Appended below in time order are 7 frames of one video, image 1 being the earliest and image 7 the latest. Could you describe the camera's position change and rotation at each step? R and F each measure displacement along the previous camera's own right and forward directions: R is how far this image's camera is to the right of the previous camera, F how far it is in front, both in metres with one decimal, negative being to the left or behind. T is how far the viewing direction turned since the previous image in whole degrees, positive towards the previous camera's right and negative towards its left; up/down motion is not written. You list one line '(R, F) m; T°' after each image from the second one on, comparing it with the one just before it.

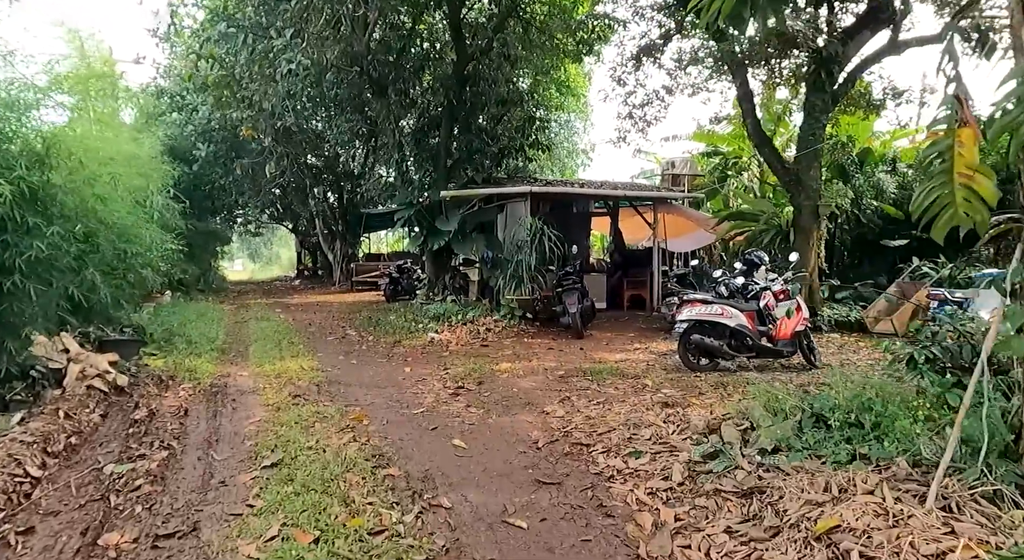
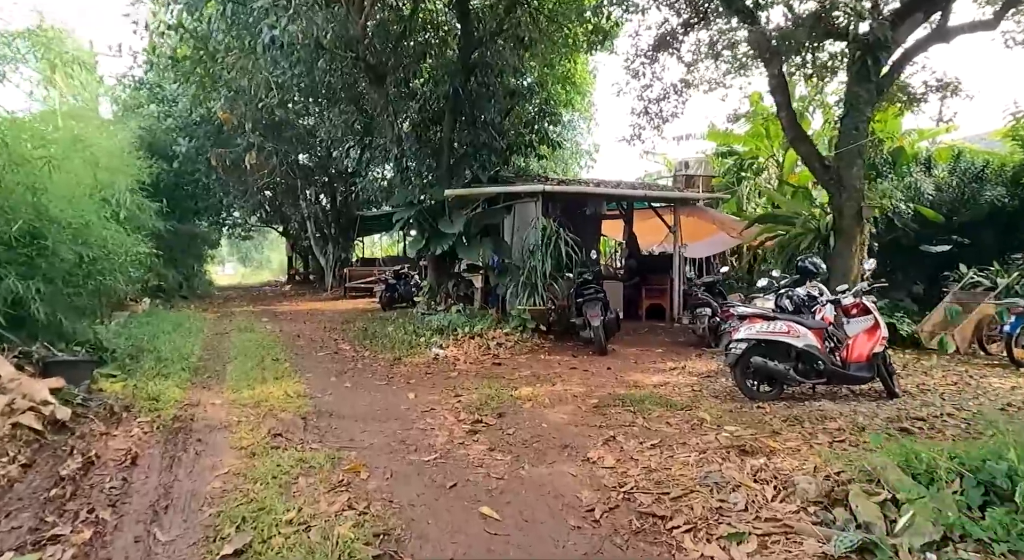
(-0.2, +0.9) m; +1°
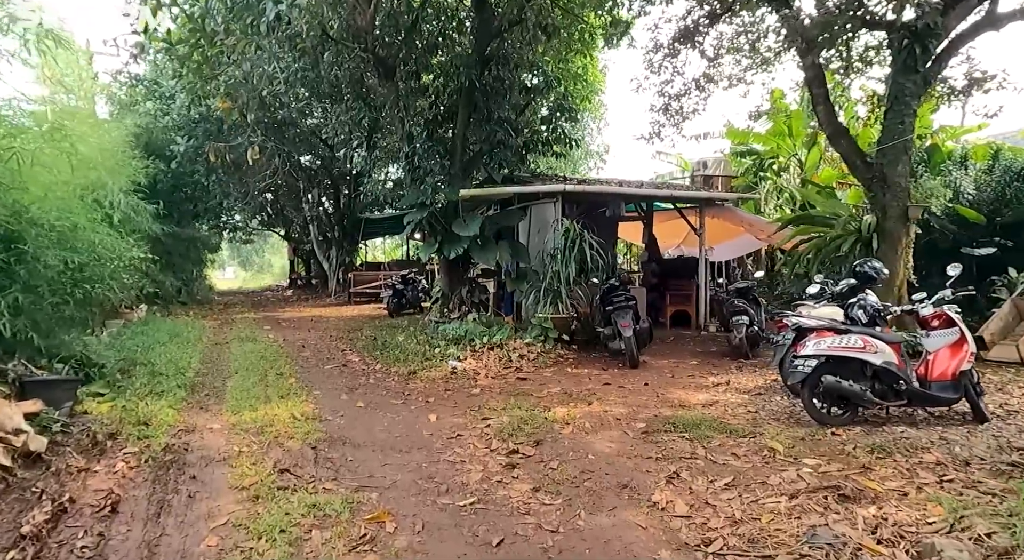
(-0.2, +0.5) m; 0°
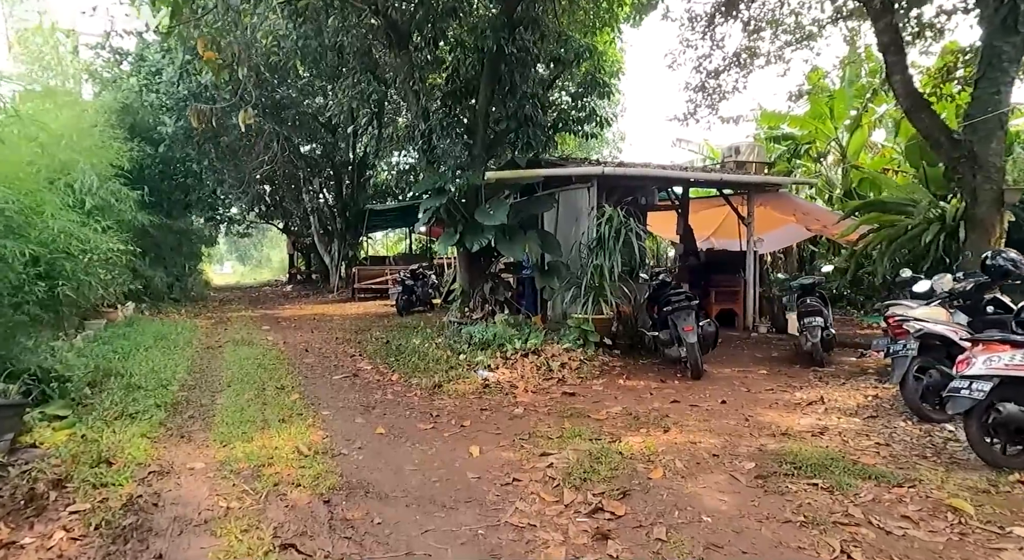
(-0.3, +0.9) m; 0°
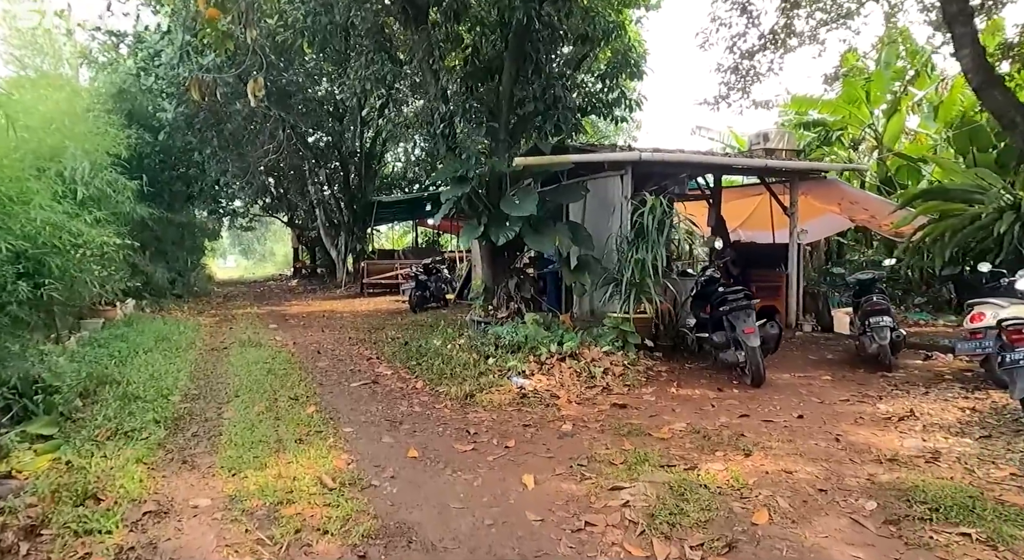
(-0.2, +0.5) m; 0°
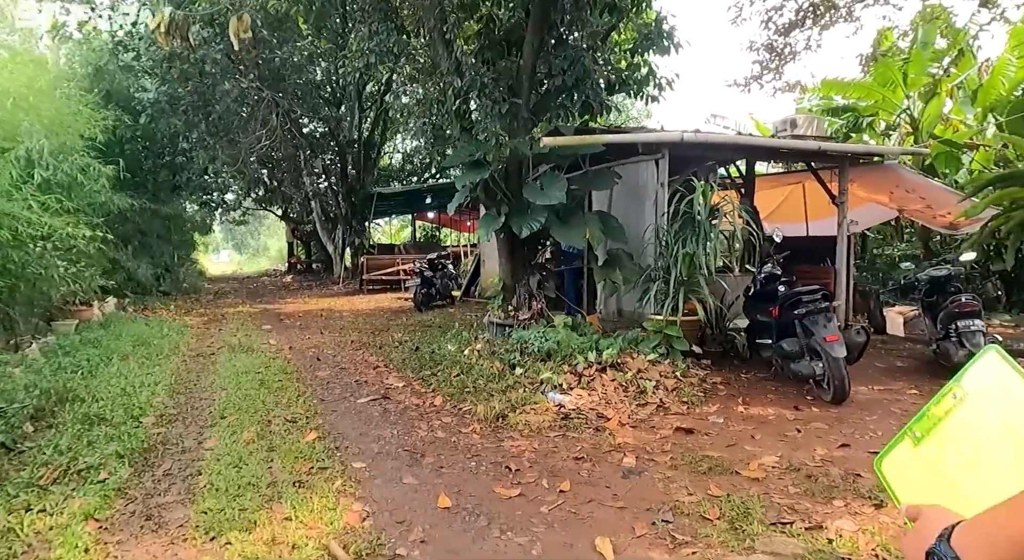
(-0.2, +0.7) m; 0°
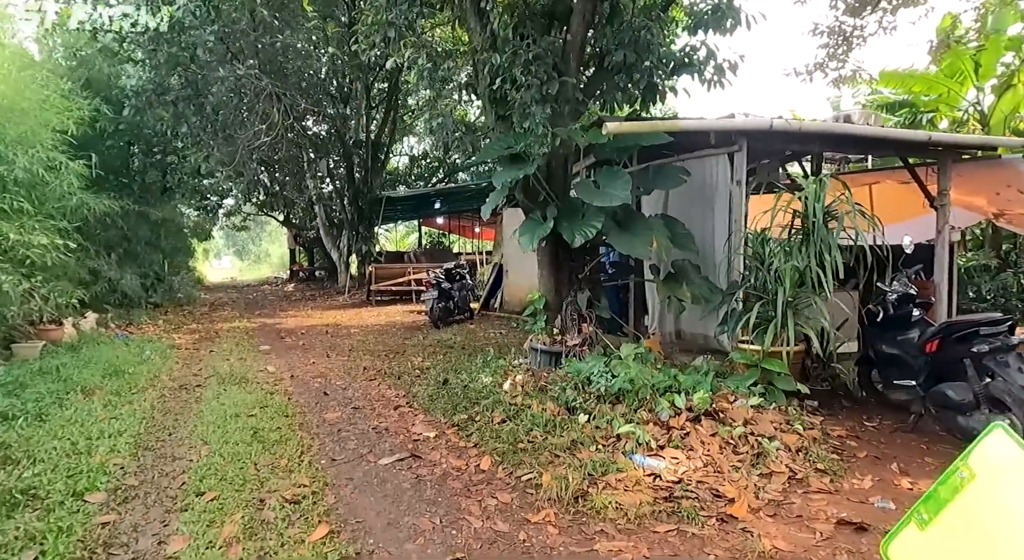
(-0.3, +1.0) m; 0°
